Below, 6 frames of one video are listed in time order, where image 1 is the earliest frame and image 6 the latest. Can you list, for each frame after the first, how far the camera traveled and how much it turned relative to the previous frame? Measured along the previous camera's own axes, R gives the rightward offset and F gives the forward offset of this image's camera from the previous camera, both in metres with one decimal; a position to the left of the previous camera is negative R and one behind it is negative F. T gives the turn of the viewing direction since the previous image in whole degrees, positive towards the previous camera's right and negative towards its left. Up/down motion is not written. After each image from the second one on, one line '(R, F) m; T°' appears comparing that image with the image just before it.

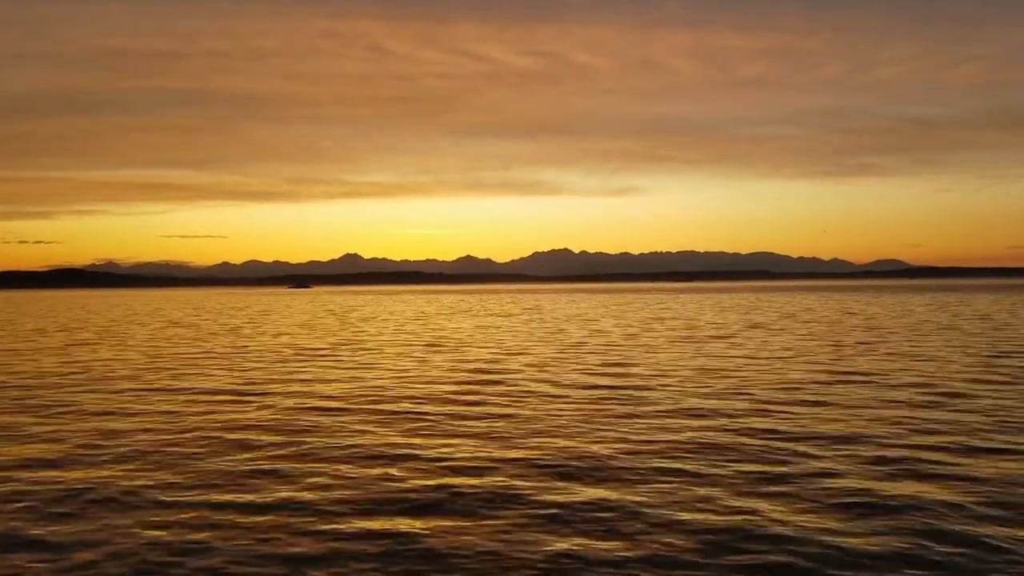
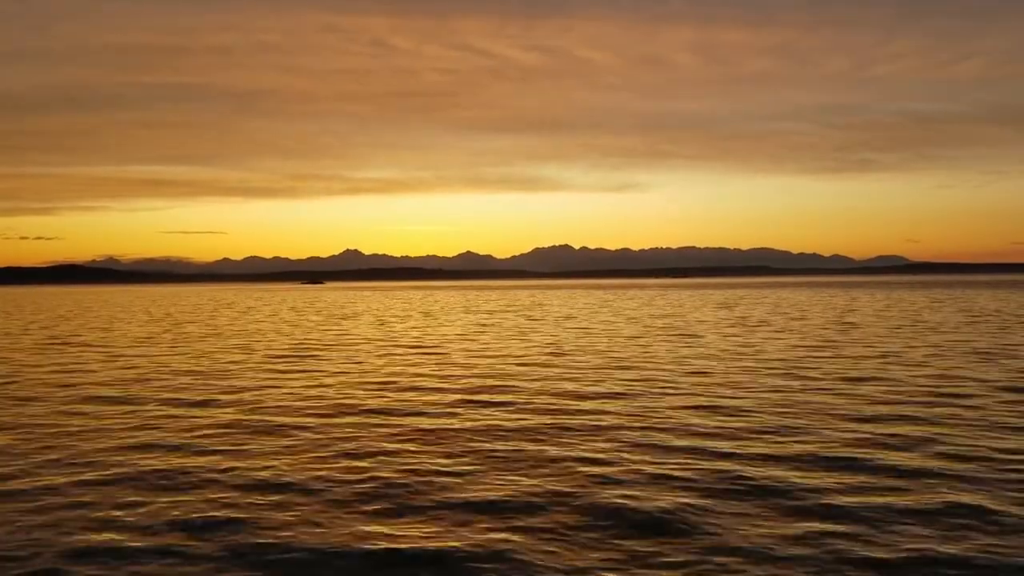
(+0.8, +0.5) m; 0°
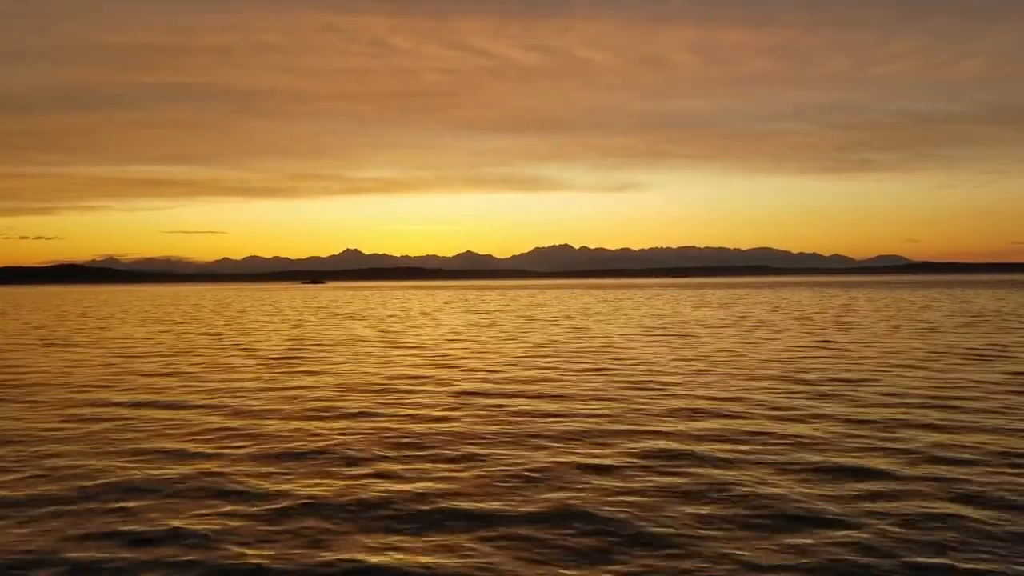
(-2.7, +0.4) m; 0°
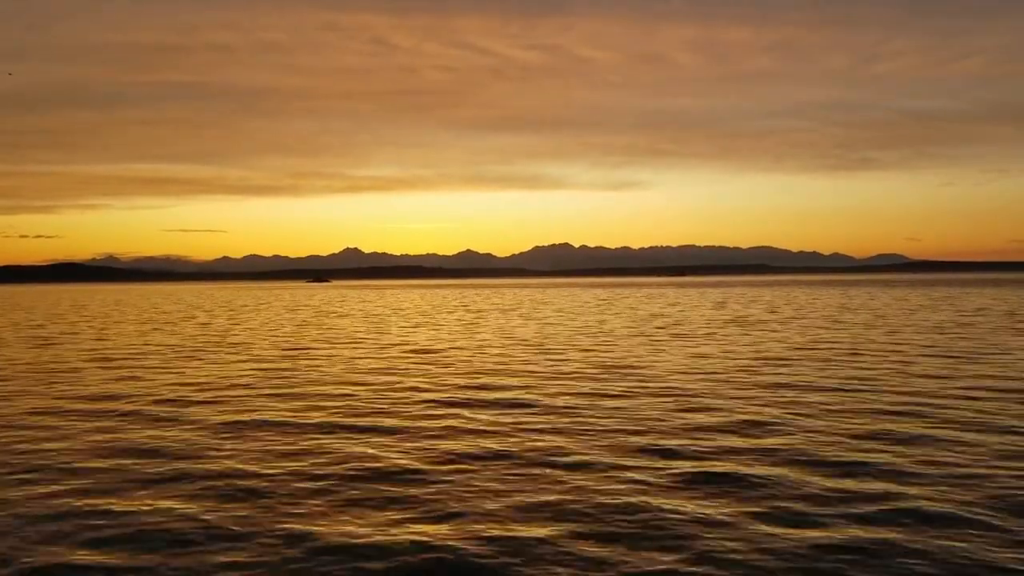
(+0.3, +0.3) m; 0°
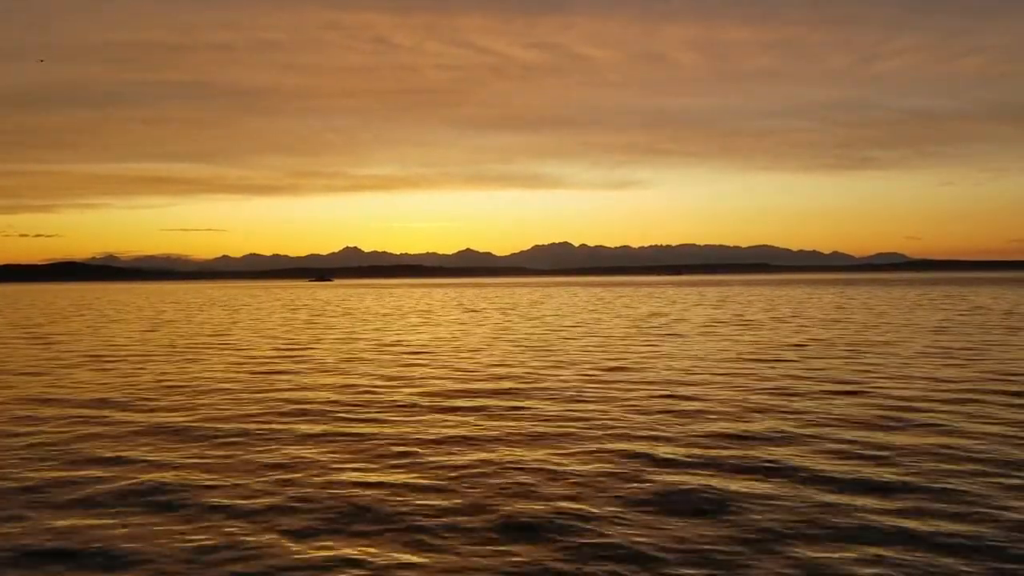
(-2.0, +0.3) m; 0°
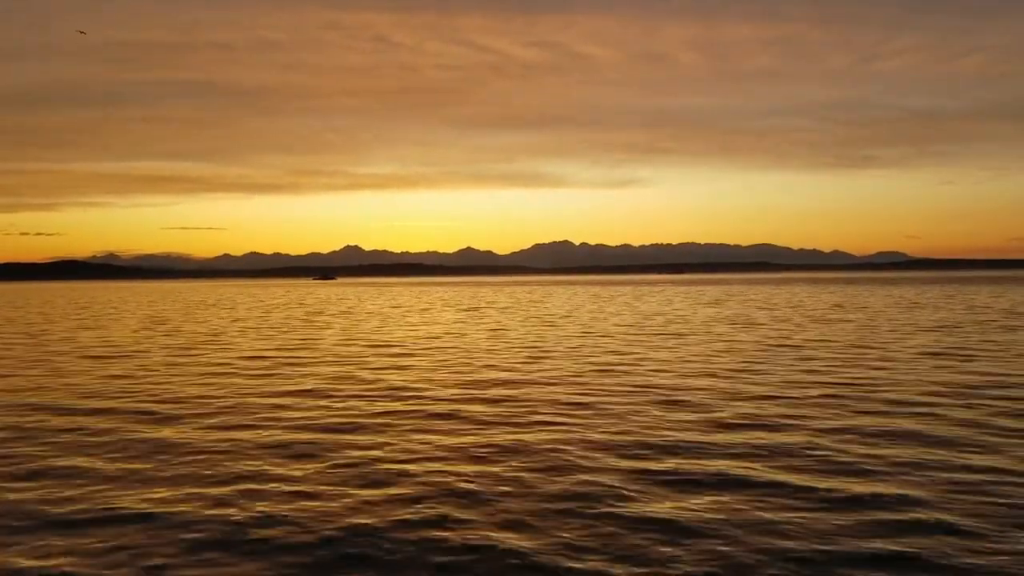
(-3.8, +3.6) m; 0°
